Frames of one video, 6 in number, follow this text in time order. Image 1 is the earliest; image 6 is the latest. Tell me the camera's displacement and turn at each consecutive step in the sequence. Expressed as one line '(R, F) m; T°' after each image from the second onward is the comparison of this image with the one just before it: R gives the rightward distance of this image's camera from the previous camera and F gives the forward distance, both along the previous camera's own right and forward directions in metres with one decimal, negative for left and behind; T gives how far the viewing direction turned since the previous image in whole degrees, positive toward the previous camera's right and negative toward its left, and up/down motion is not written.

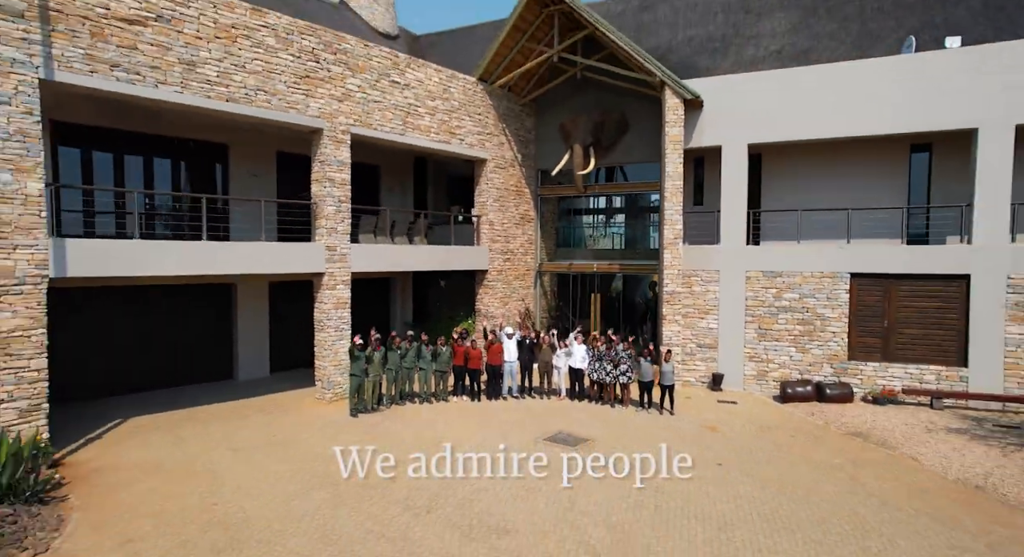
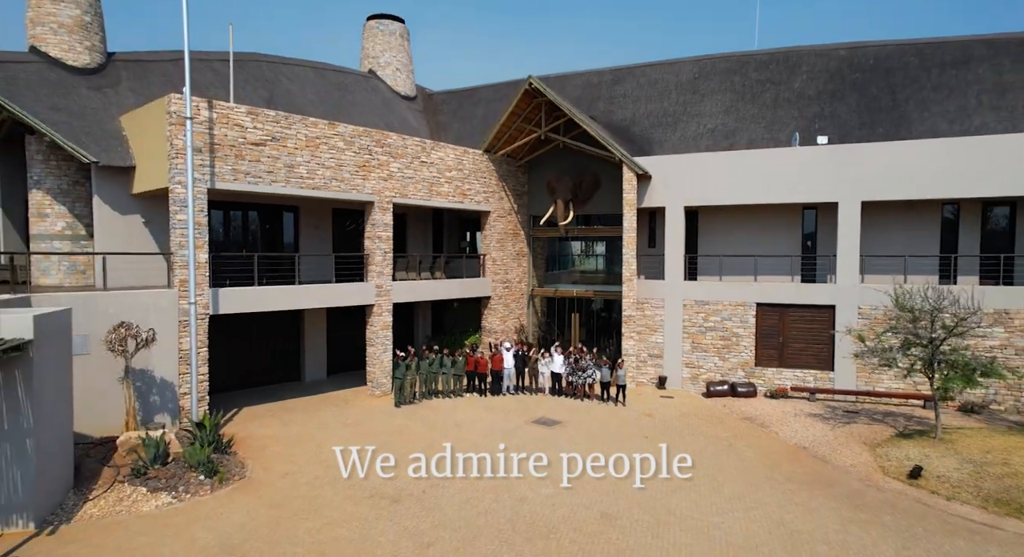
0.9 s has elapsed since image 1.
(+0.1, -5.4) m; 0°
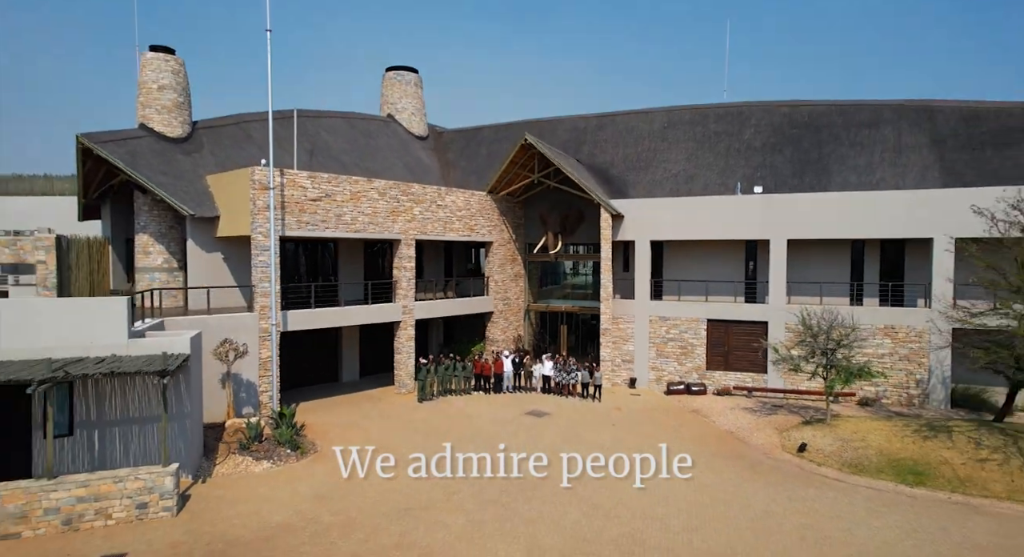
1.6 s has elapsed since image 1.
(+0.1, -4.8) m; 0°
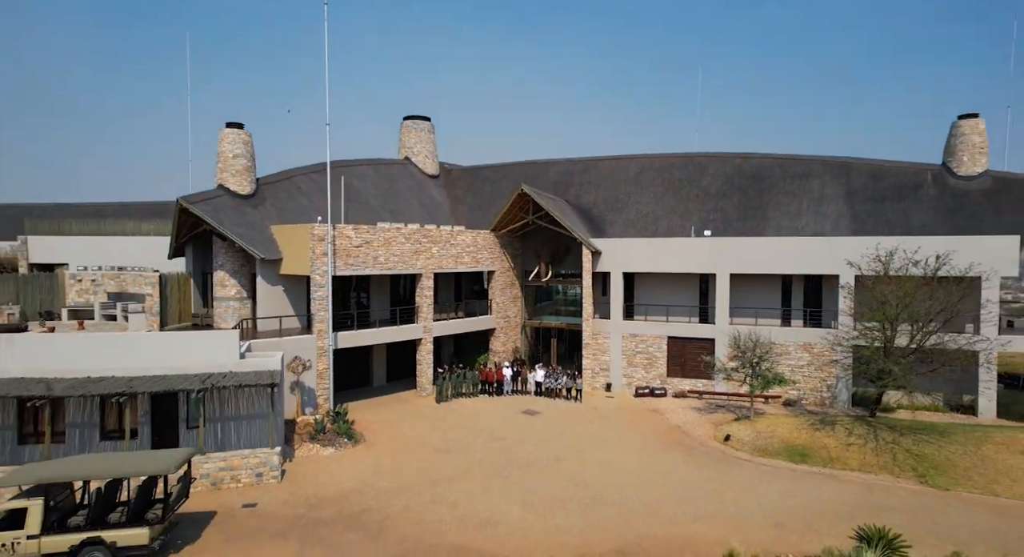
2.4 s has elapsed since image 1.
(+0.1, -5.9) m; 0°
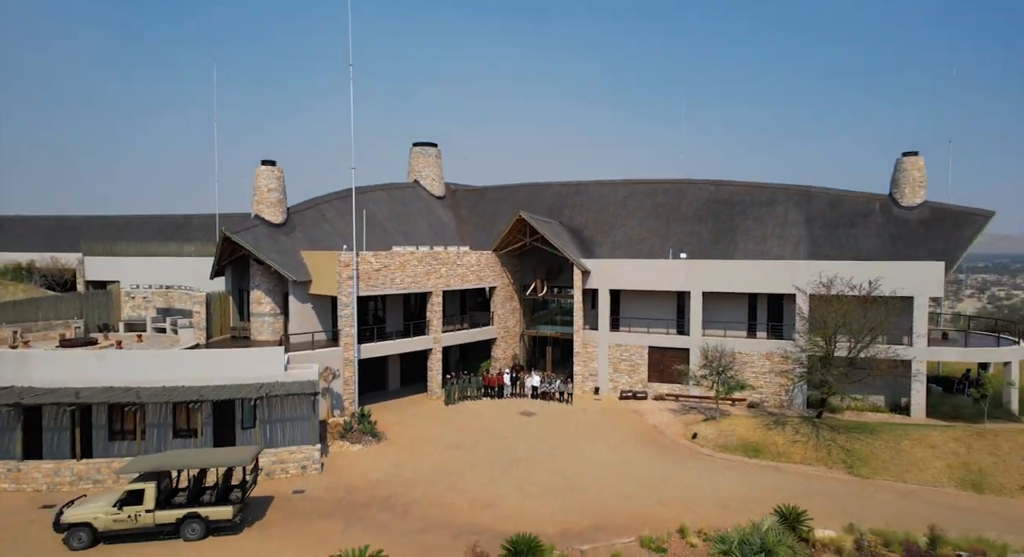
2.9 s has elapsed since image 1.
(+0.1, -4.0) m; 0°
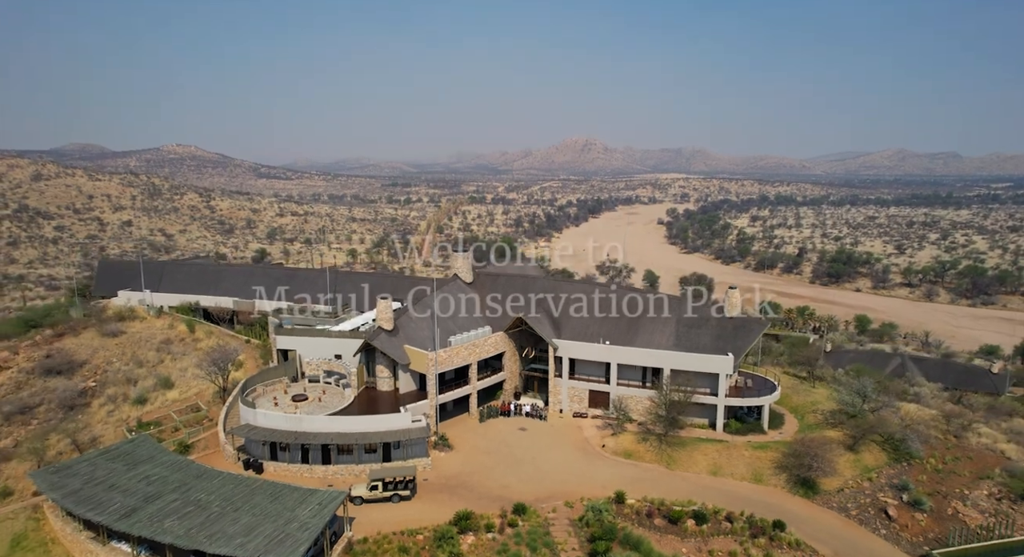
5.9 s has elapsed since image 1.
(-0.1, -26.9) m; 0°
